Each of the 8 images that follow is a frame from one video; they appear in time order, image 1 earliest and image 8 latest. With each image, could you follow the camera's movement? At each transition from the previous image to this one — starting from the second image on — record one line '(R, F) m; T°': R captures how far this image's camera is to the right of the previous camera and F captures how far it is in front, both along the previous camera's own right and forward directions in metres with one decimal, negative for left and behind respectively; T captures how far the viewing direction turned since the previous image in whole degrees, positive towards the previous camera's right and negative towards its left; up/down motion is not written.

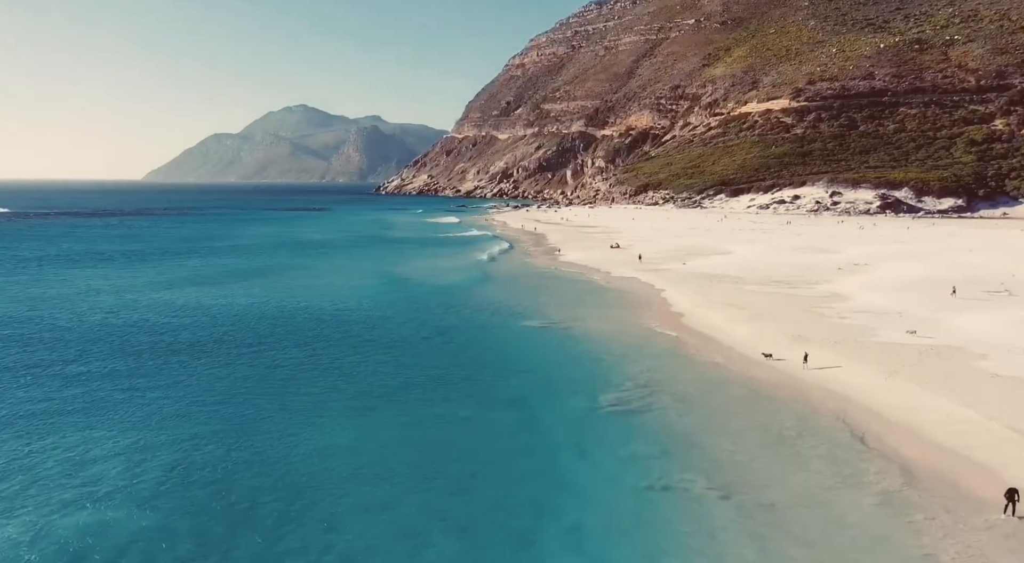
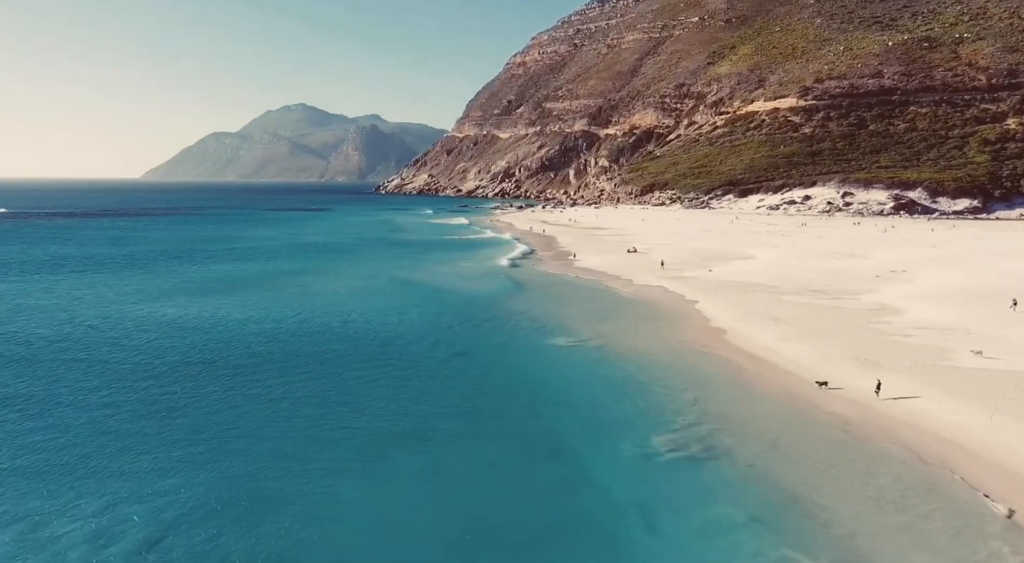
(-0.7, +2.2) m; 0°
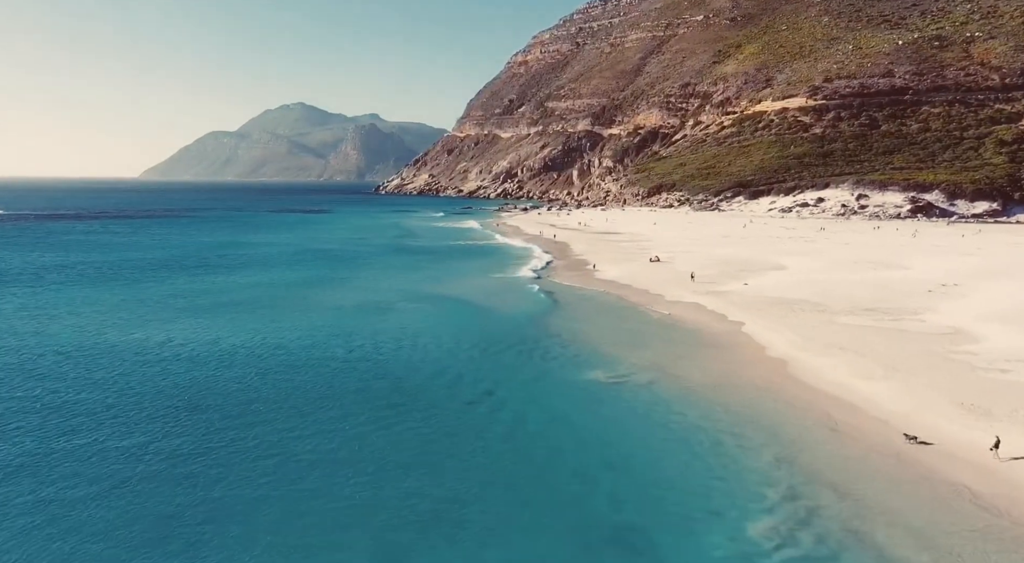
(-0.8, +2.6) m; 0°
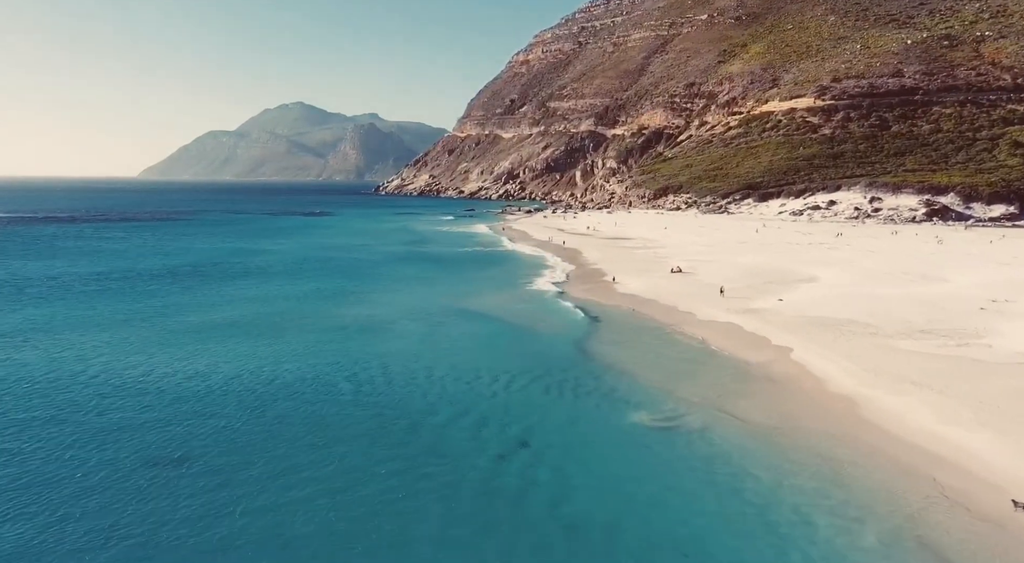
(-0.7, +2.2) m; 0°
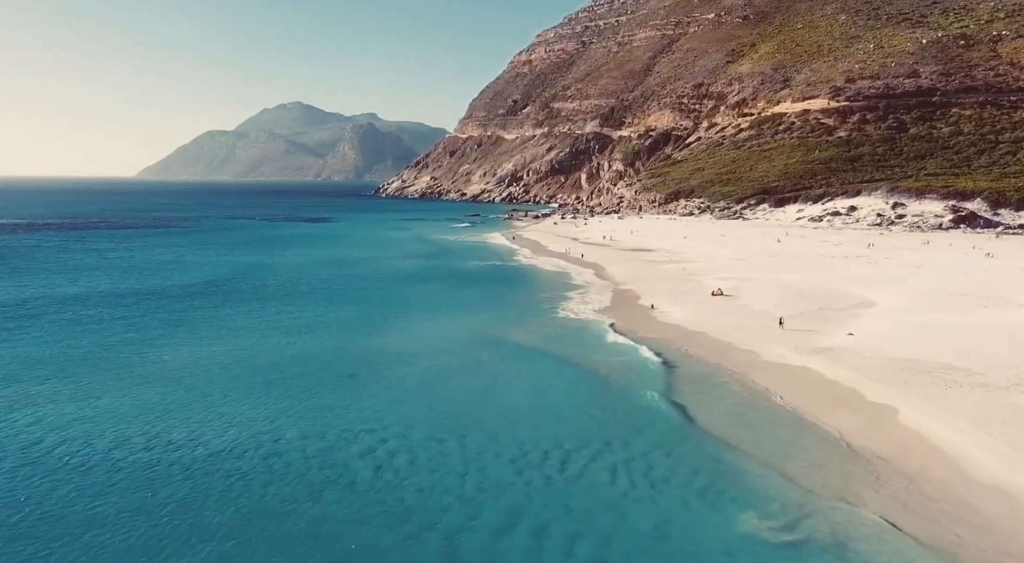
(-1.2, +3.5) m; 0°
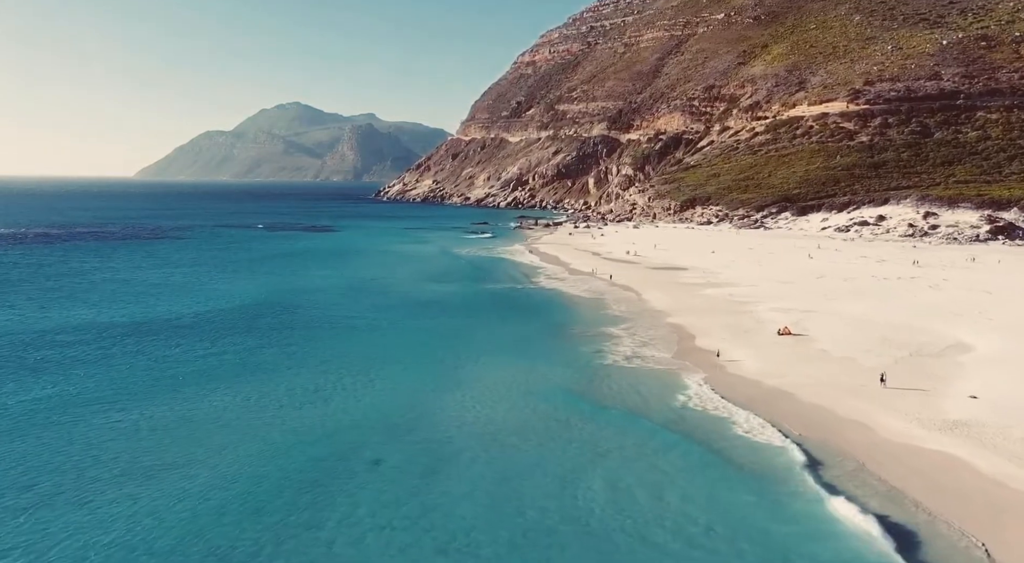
(-1.5, +4.2) m; 0°
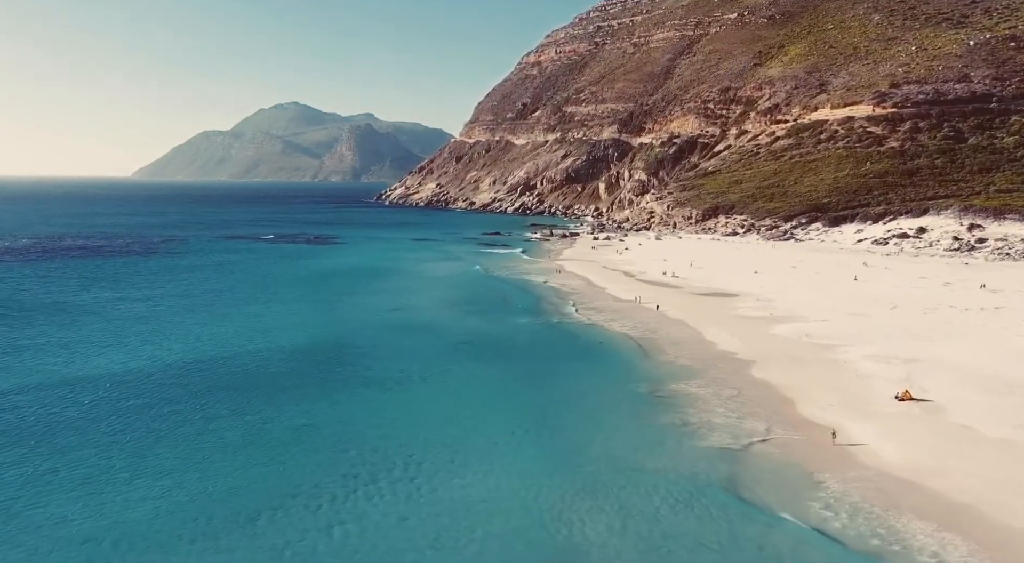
(-2.1, +5.0) m; 0°
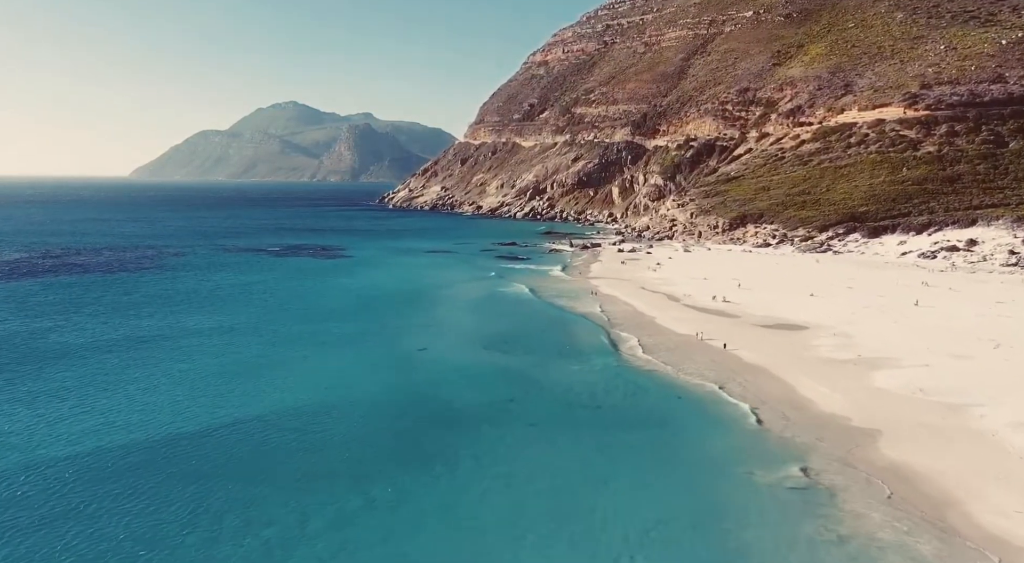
(-2.4, +5.3) m; 0°
